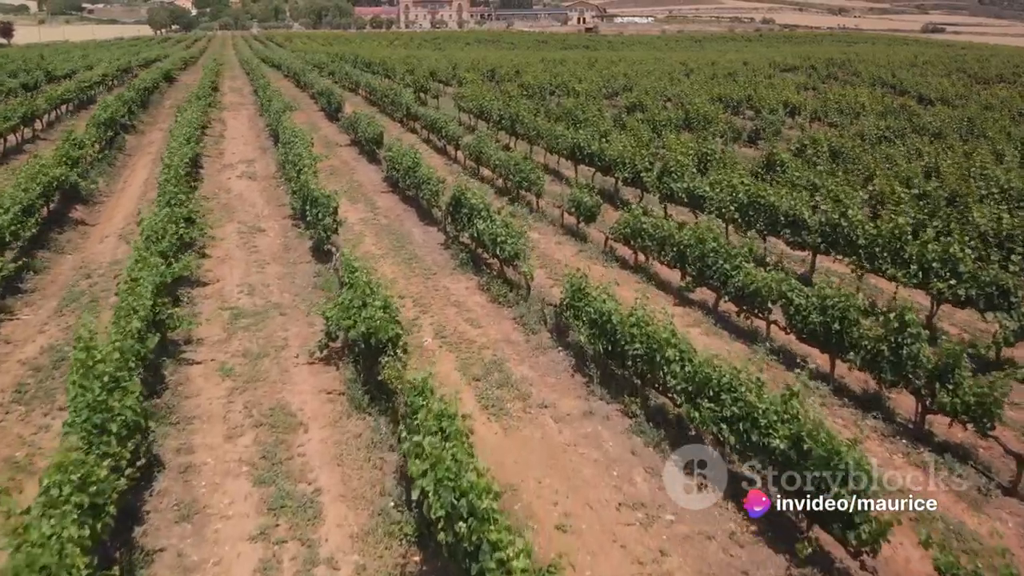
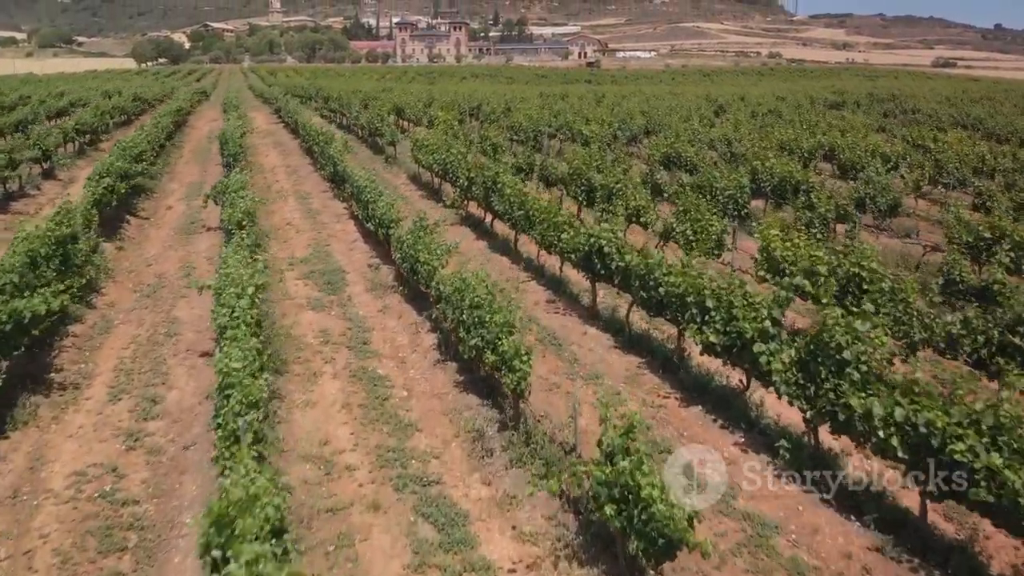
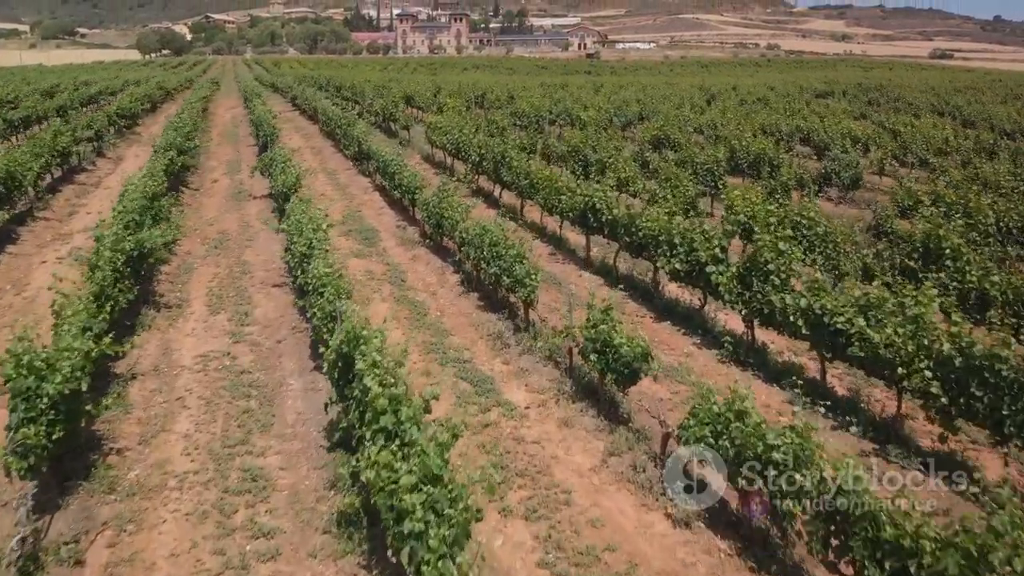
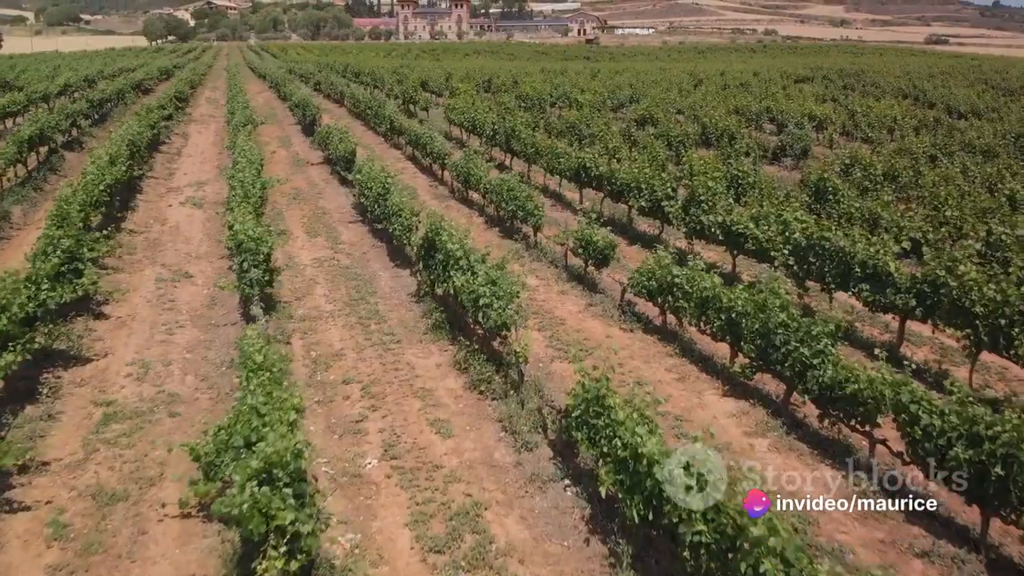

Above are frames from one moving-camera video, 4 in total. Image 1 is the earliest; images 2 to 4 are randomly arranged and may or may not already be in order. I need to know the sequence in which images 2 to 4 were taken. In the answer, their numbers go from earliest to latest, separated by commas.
4, 3, 2
